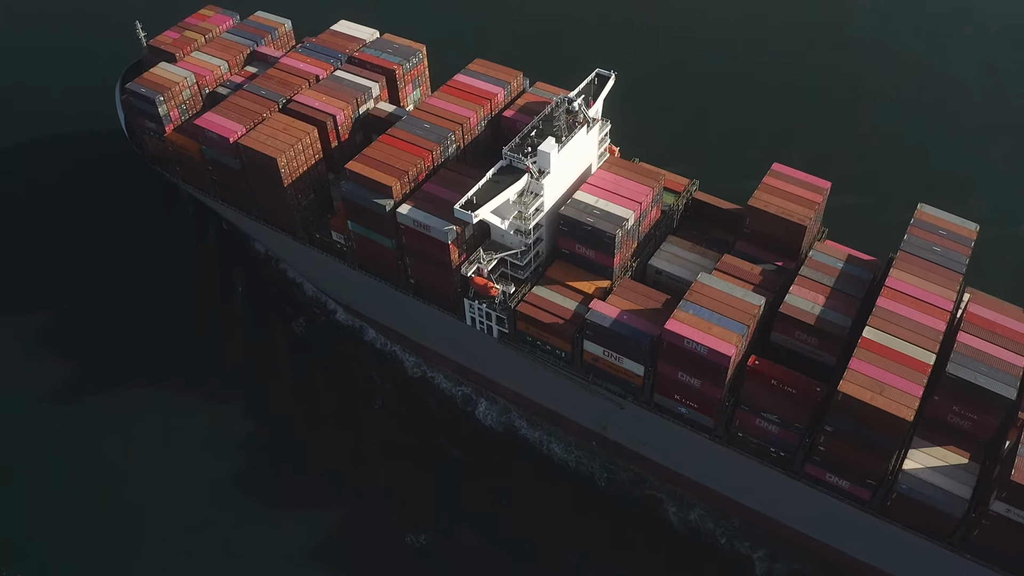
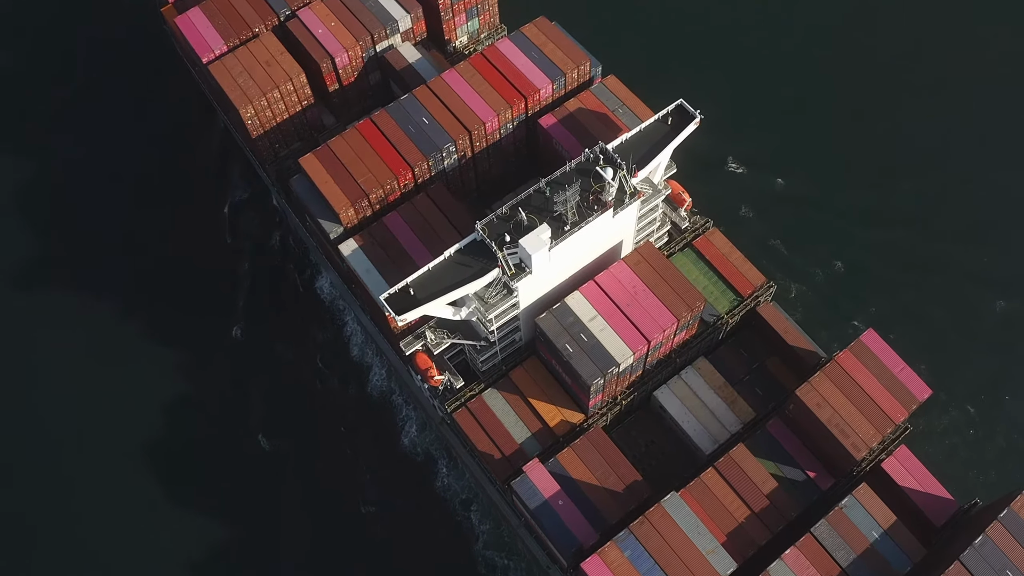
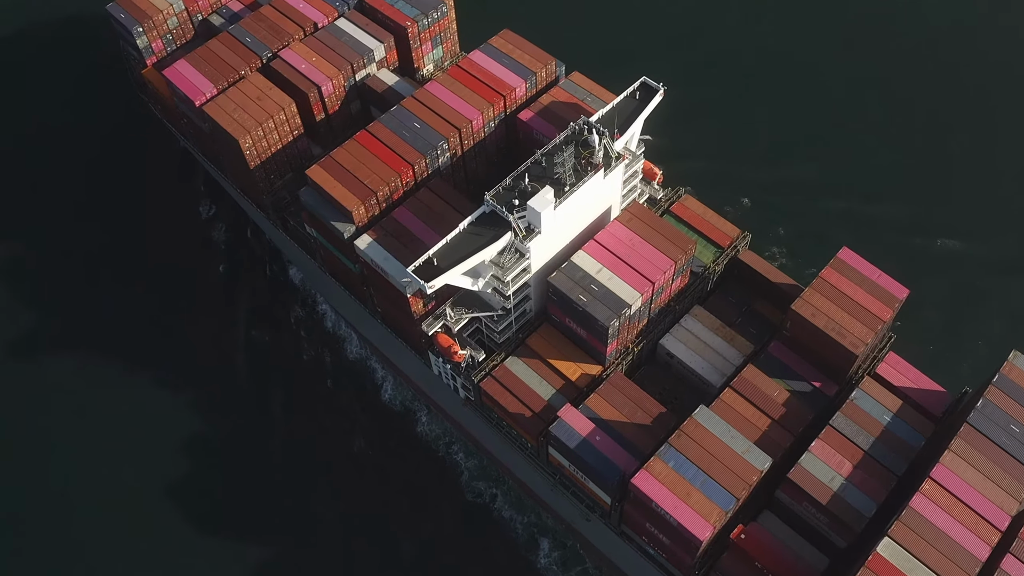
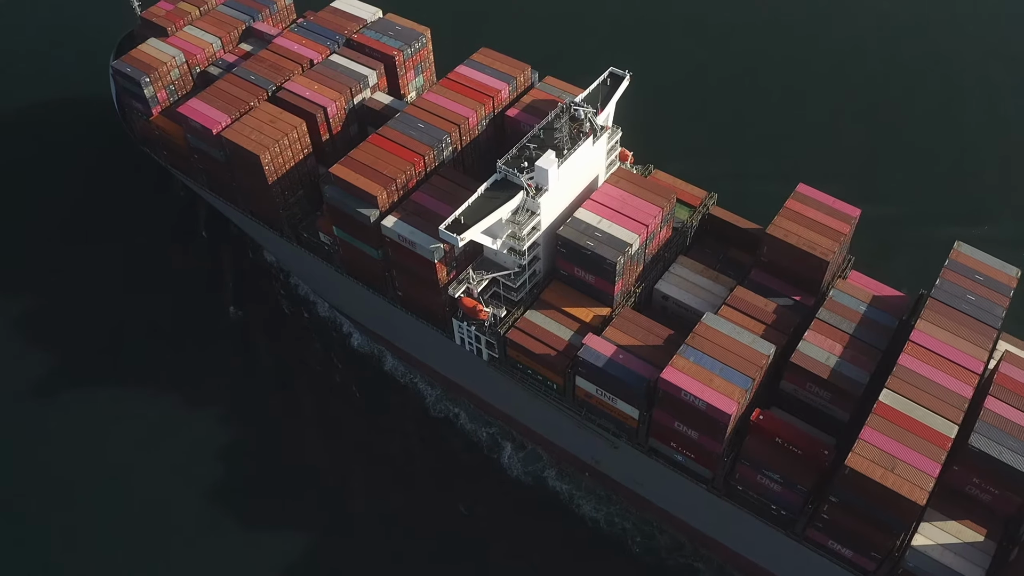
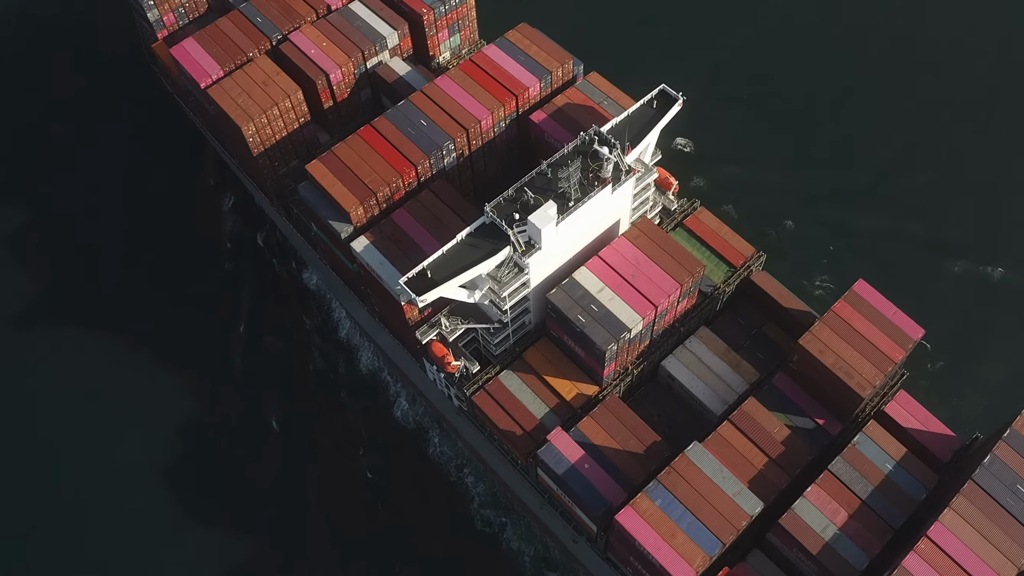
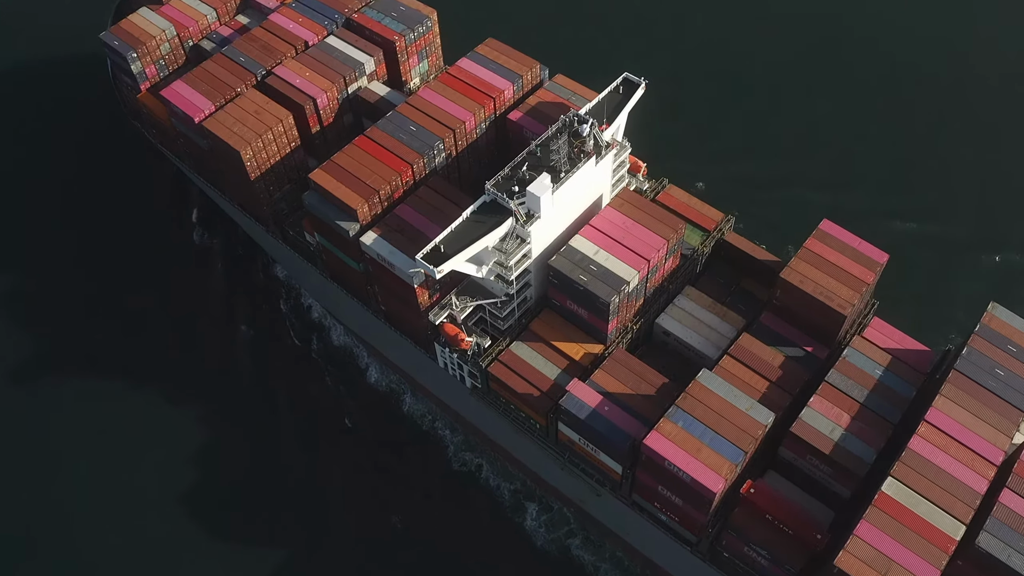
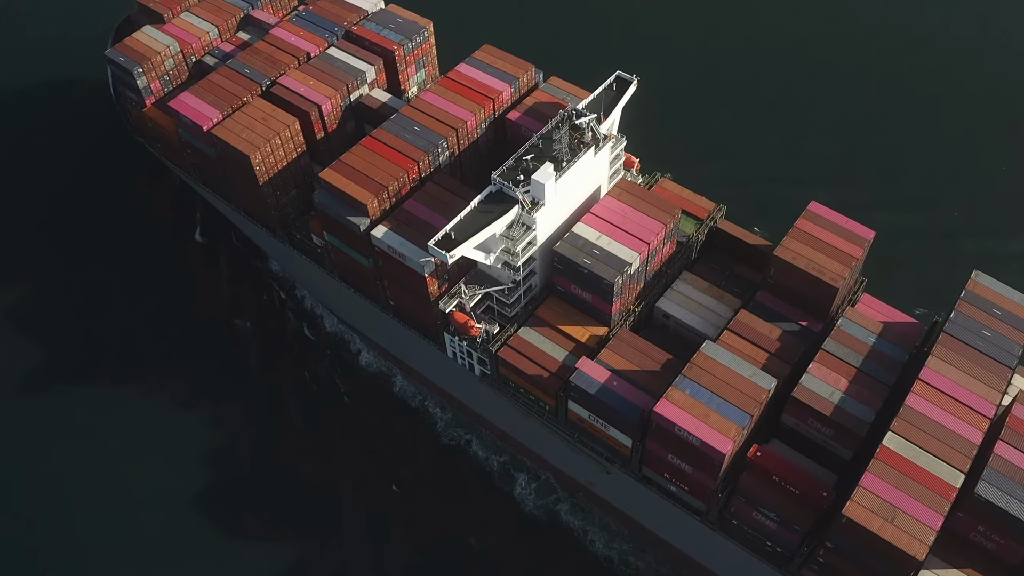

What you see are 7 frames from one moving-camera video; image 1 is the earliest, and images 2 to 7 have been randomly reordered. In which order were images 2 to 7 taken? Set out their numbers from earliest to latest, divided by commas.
4, 7, 6, 3, 5, 2
